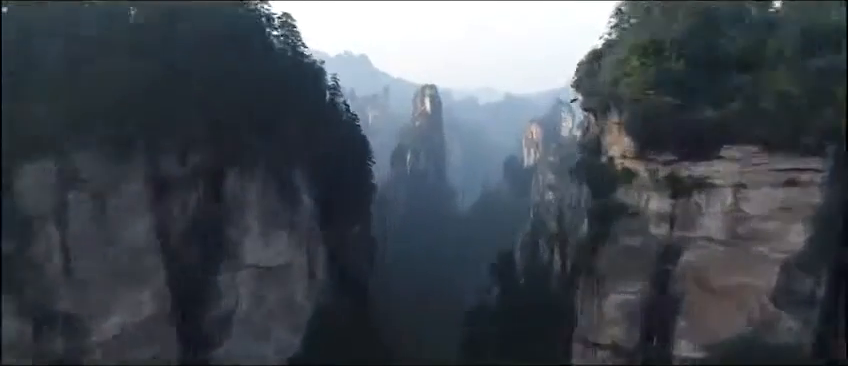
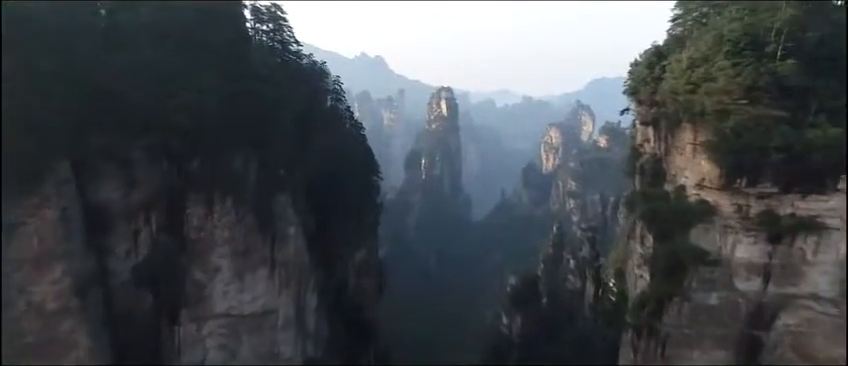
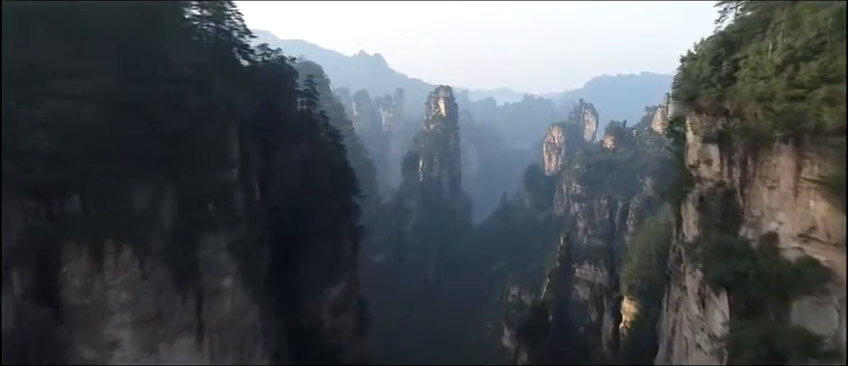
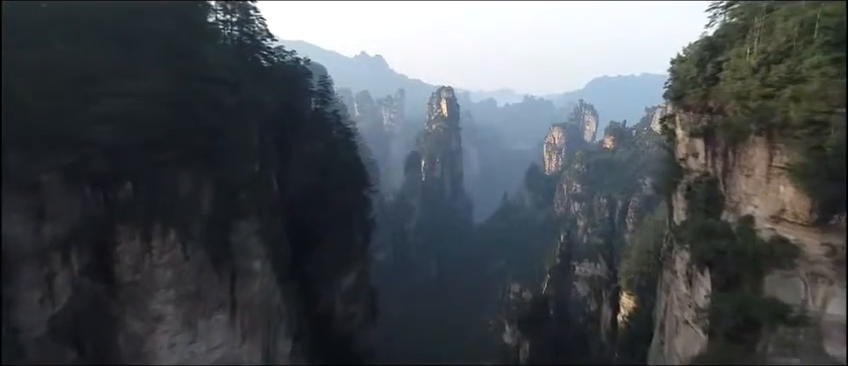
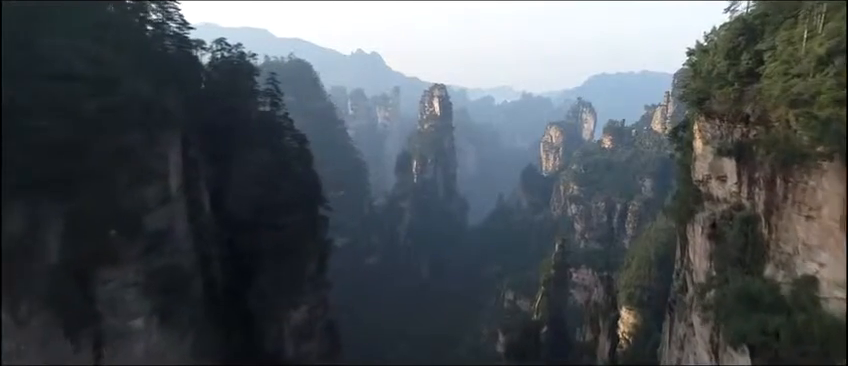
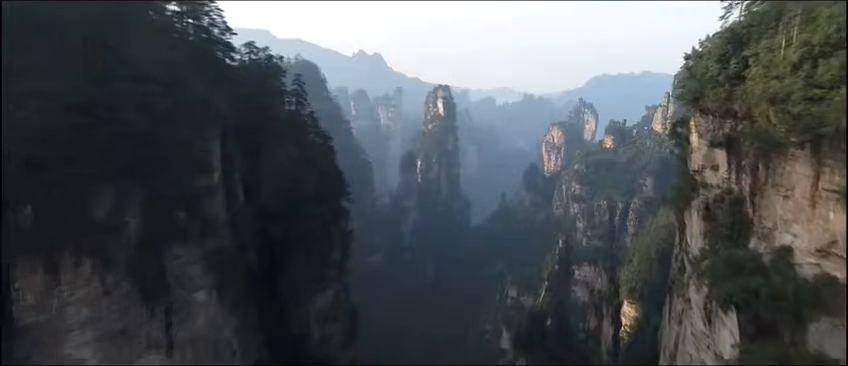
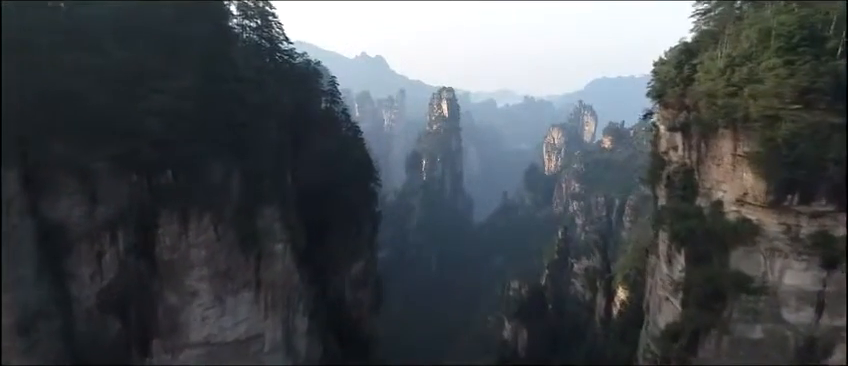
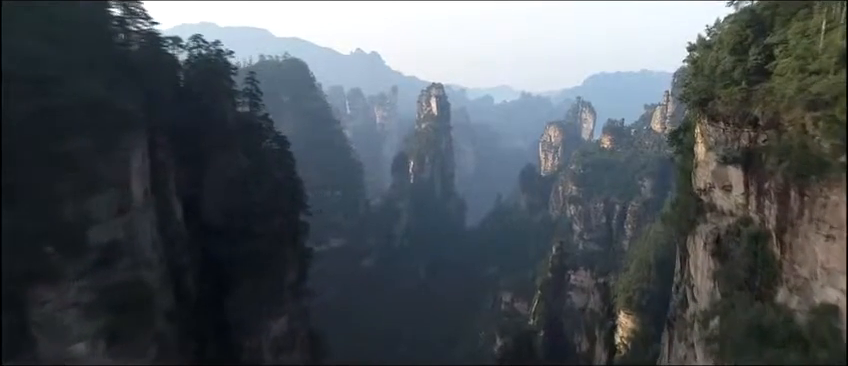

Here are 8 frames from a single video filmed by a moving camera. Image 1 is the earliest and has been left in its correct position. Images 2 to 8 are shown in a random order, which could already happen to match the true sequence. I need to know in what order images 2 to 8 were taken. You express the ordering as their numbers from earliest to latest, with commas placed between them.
2, 7, 4, 3, 6, 5, 8
